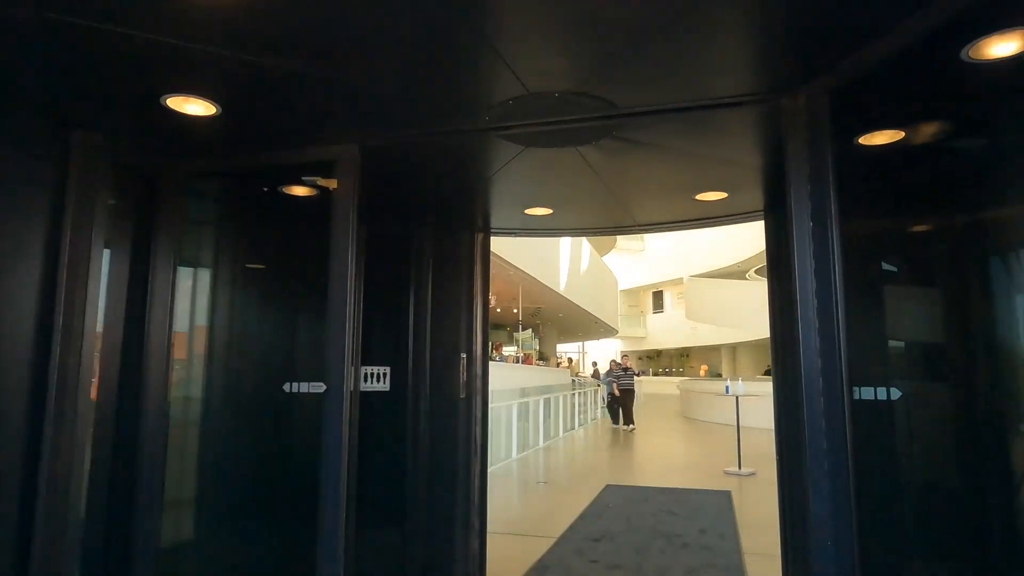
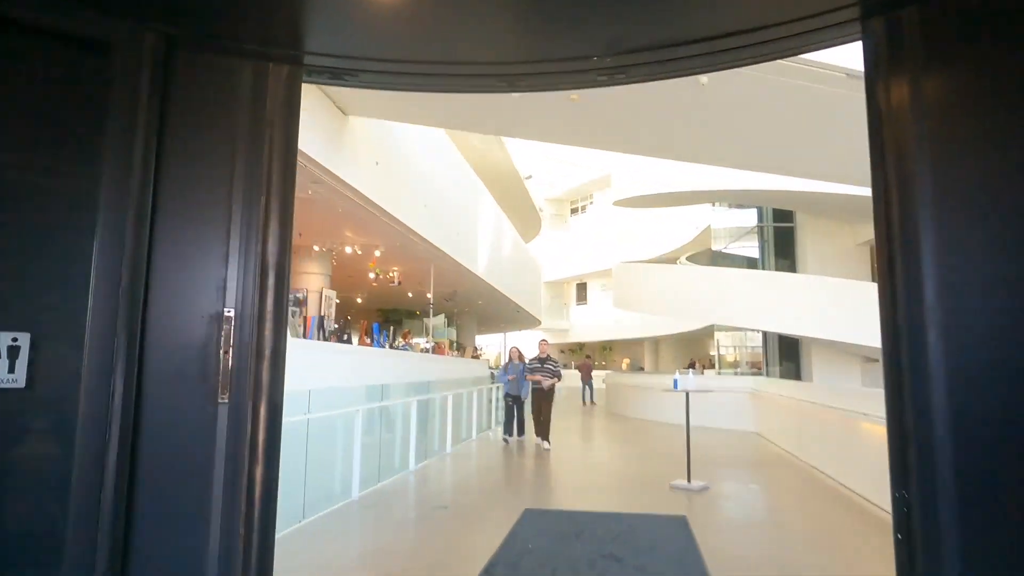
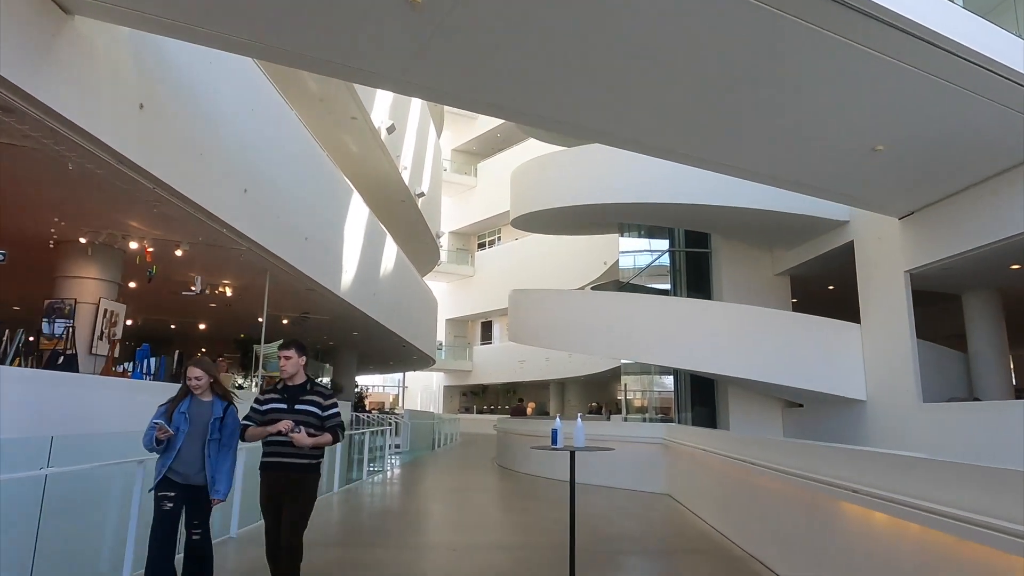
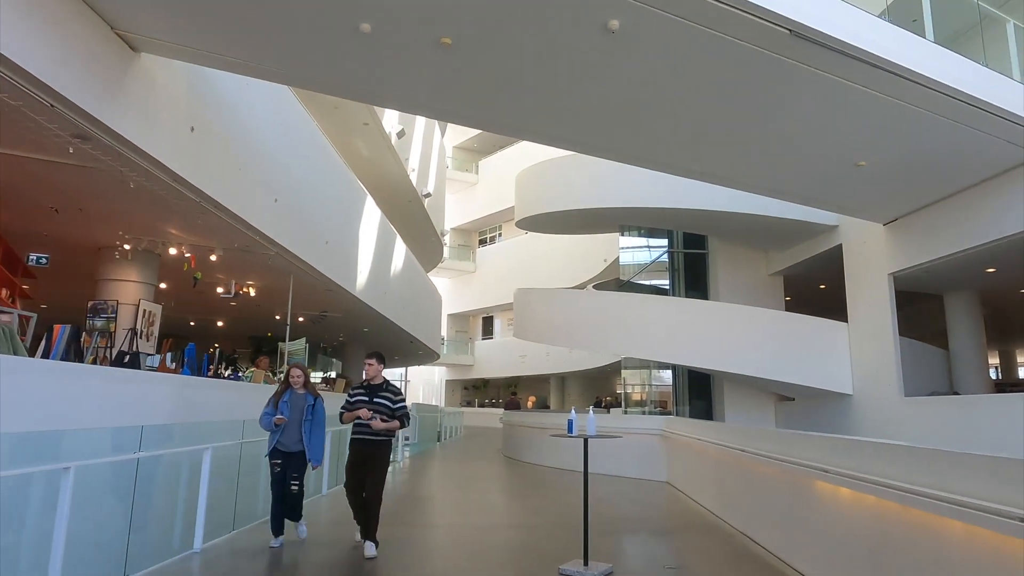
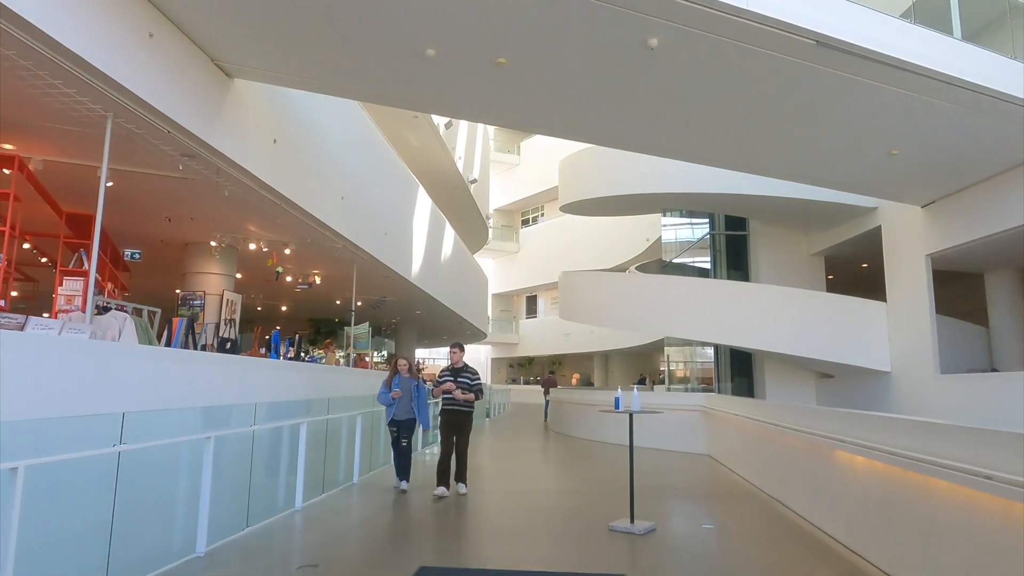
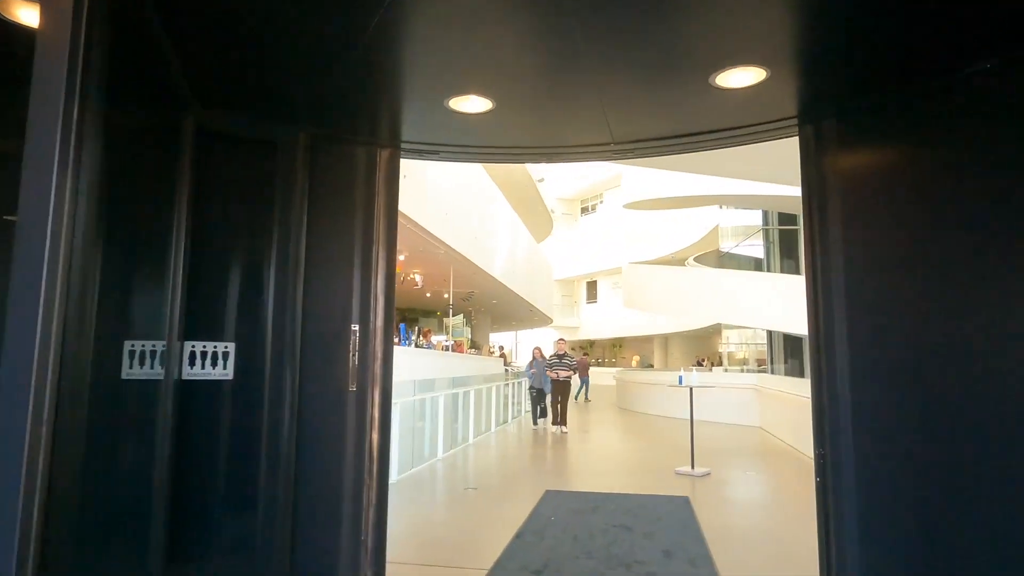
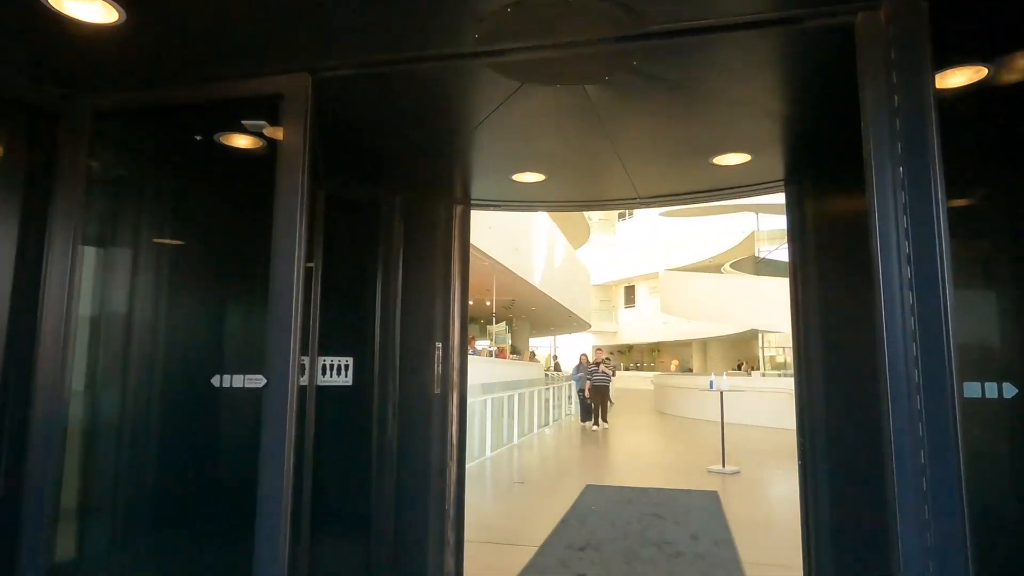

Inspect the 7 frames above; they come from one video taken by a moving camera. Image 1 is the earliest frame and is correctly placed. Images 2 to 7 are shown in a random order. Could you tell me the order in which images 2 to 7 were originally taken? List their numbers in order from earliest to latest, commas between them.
7, 6, 2, 5, 4, 3
